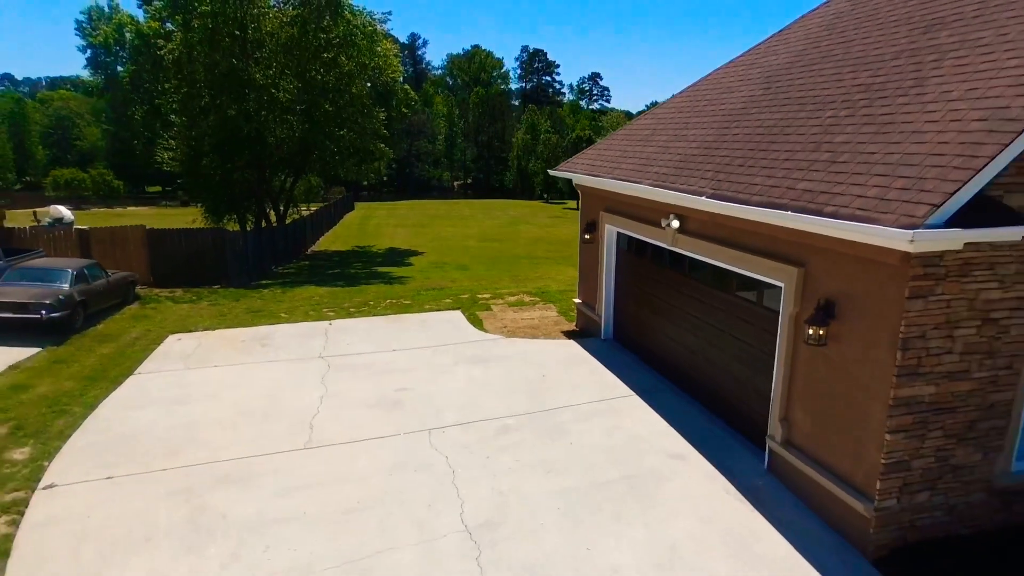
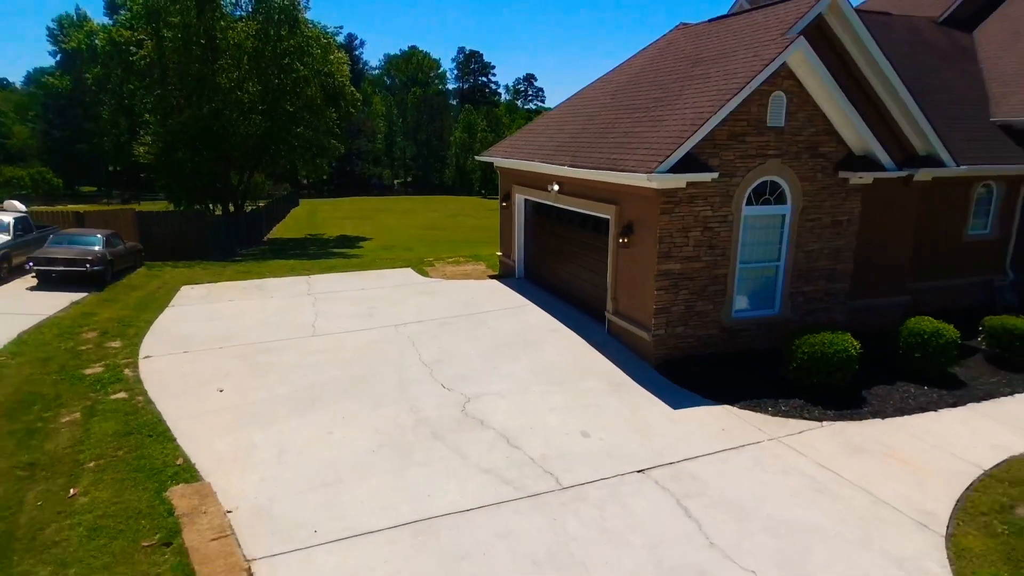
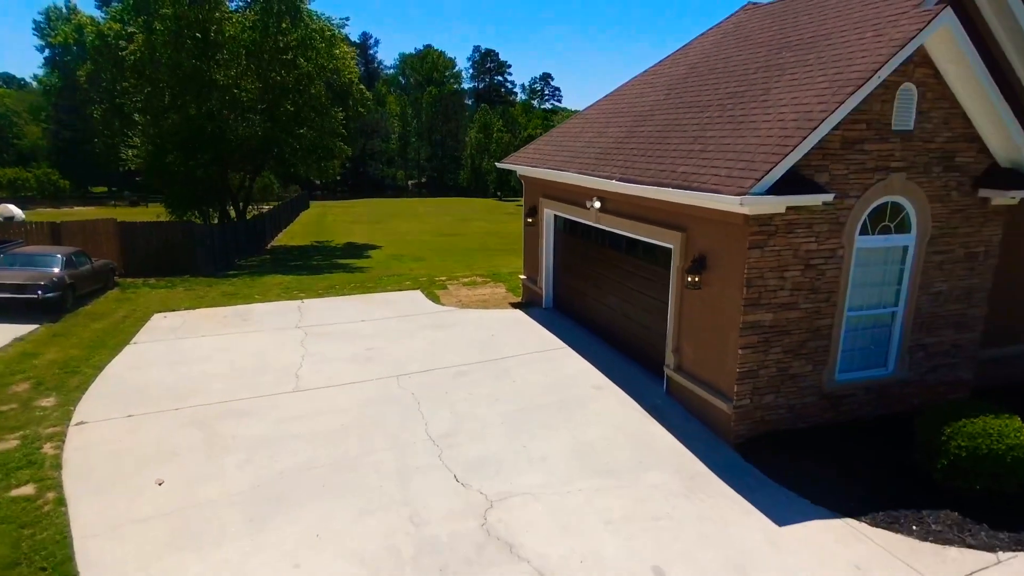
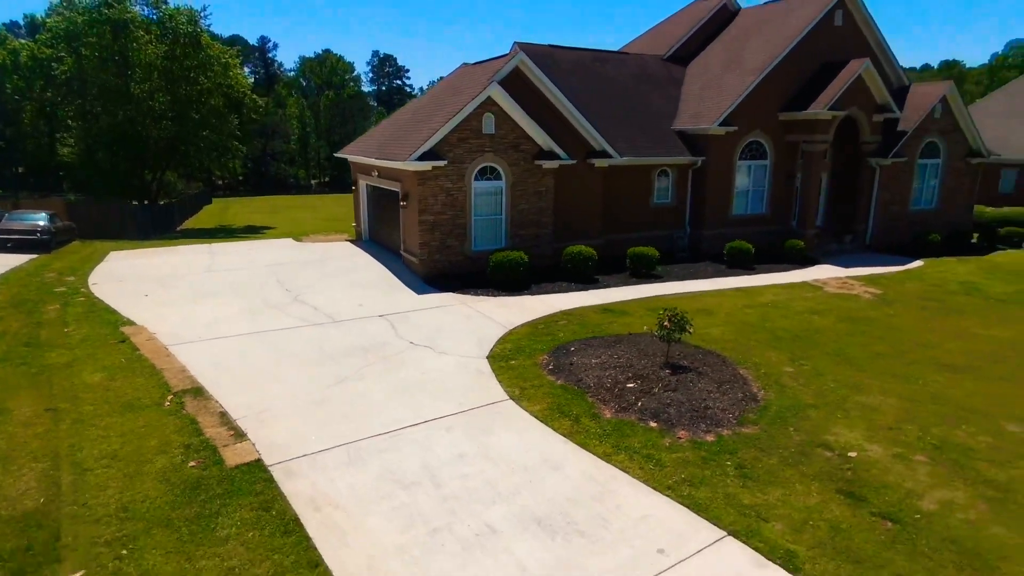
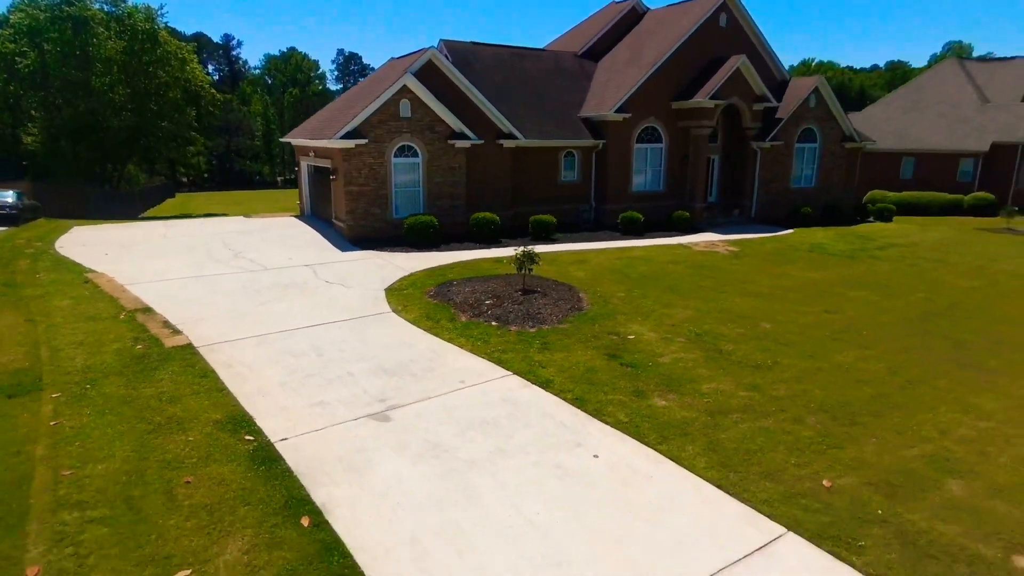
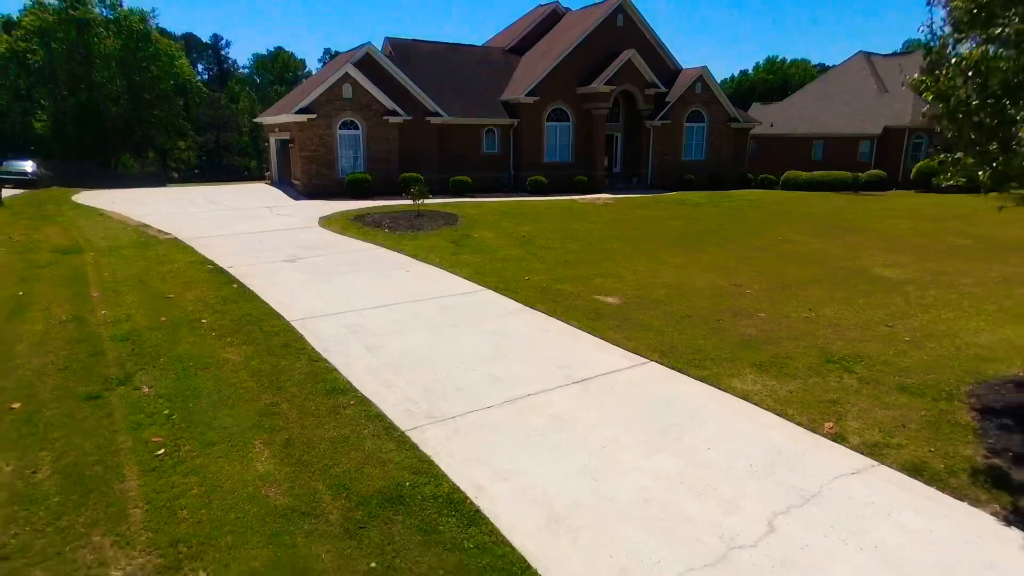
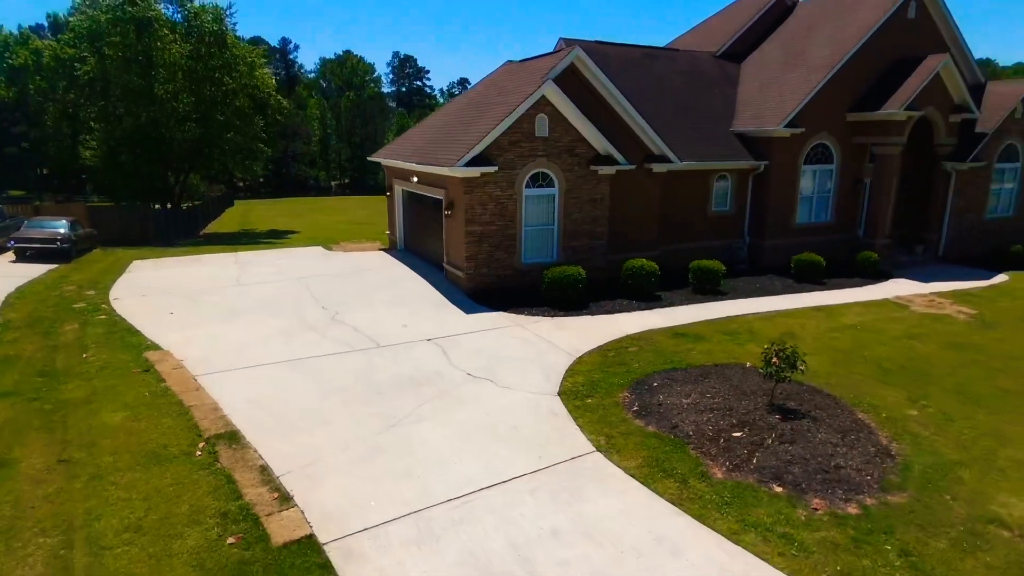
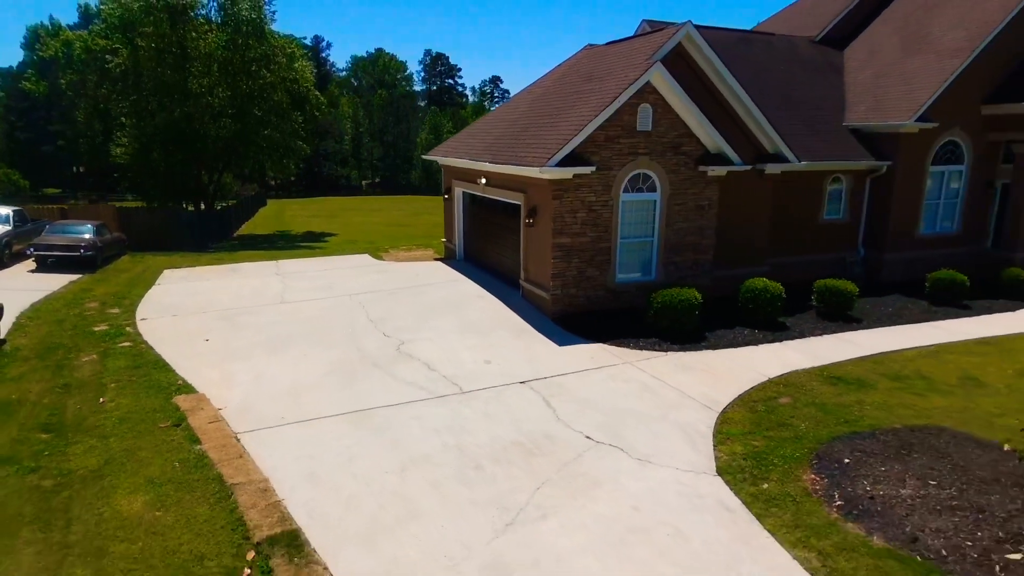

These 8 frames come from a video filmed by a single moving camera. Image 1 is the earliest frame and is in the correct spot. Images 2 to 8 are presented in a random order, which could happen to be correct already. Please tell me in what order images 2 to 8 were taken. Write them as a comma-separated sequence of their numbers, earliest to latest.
3, 2, 8, 7, 4, 5, 6
